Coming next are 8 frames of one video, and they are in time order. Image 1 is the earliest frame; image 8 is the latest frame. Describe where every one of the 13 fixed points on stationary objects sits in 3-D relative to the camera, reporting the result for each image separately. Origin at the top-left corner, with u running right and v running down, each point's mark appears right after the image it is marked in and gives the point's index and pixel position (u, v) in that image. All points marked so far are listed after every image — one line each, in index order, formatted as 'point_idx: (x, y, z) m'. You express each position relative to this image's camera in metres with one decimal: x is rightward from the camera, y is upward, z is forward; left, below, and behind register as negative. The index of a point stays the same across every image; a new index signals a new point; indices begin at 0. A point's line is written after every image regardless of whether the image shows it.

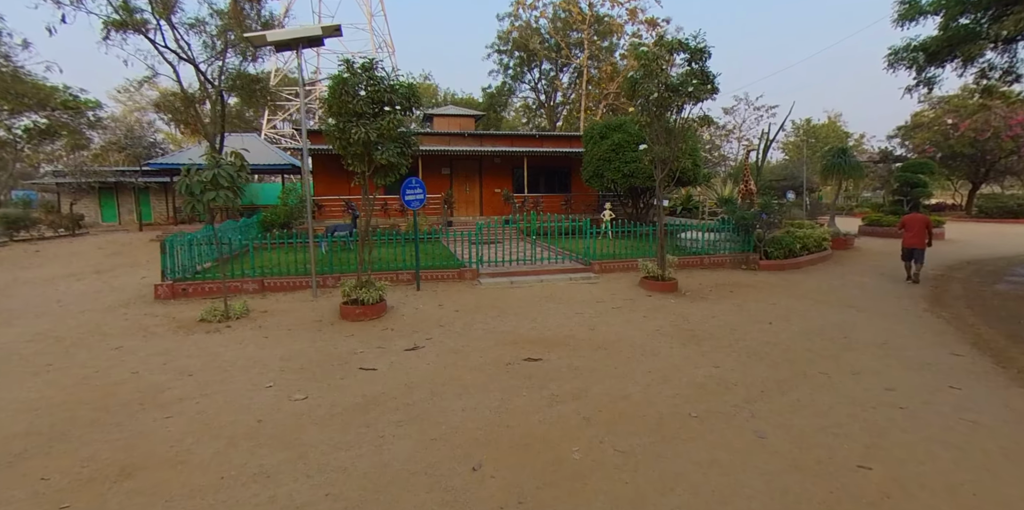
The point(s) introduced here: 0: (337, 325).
0: (-2.3, -1.0, +6.6) m
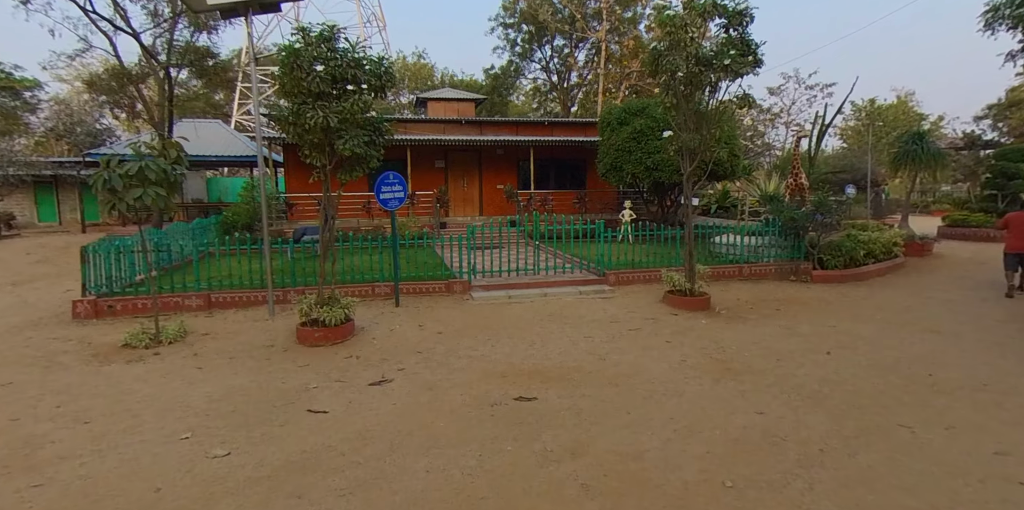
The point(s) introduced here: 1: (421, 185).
0: (-2.4, -1.1, +5.5) m
1: (-3.8, +3.0, +19.4) m
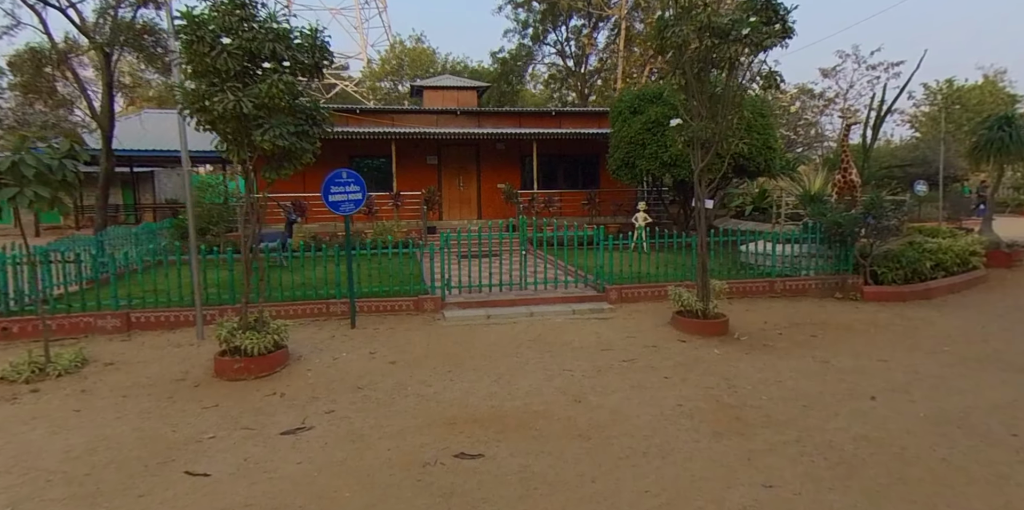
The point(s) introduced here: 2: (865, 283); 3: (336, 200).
0: (-2.7, -1.2, +4.6) m
1: (-3.3, +2.7, +18.6) m
2: (+5.4, -0.4, +7.9) m
3: (-2.3, +0.6, +6.5) m
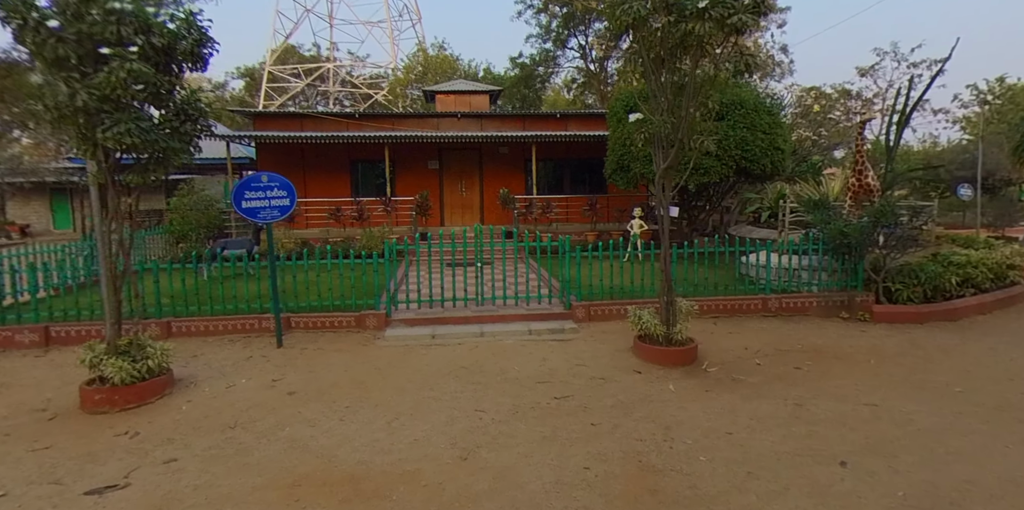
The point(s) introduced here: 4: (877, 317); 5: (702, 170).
0: (-3.6, -1.3, +3.9) m
1: (-3.3, +2.4, +18.0) m
2: (+4.8, -0.6, +6.8) m
3: (-3.0, +0.5, +5.8) m
4: (+4.7, -0.8, +6.6) m
5: (+3.4, +1.5, +9.1) m
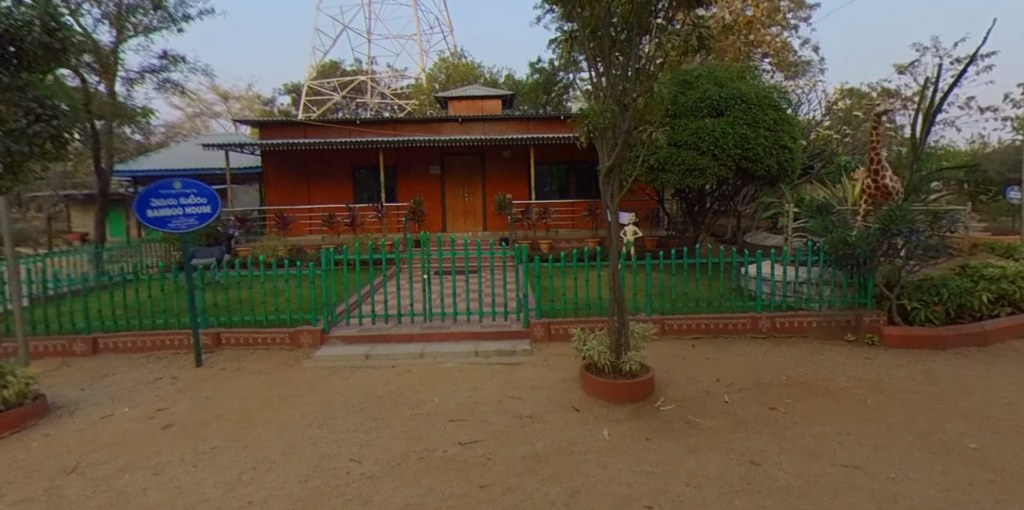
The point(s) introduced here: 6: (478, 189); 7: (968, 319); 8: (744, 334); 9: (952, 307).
0: (-4.3, -1.4, +3.4) m
1: (-3.2, +2.2, +17.4) m
2: (+4.2, -0.8, +5.7) m
3: (-3.6, +0.4, +5.3) m
4: (+4.1, -0.9, +5.5) m
5: (+3.0, +1.3, +8.2) m
6: (-1.2, +2.3, +17.8) m
7: (+5.1, -0.7, +5.8) m
8: (+2.7, -0.9, +5.9) m
9: (+4.9, -0.6, +5.7) m
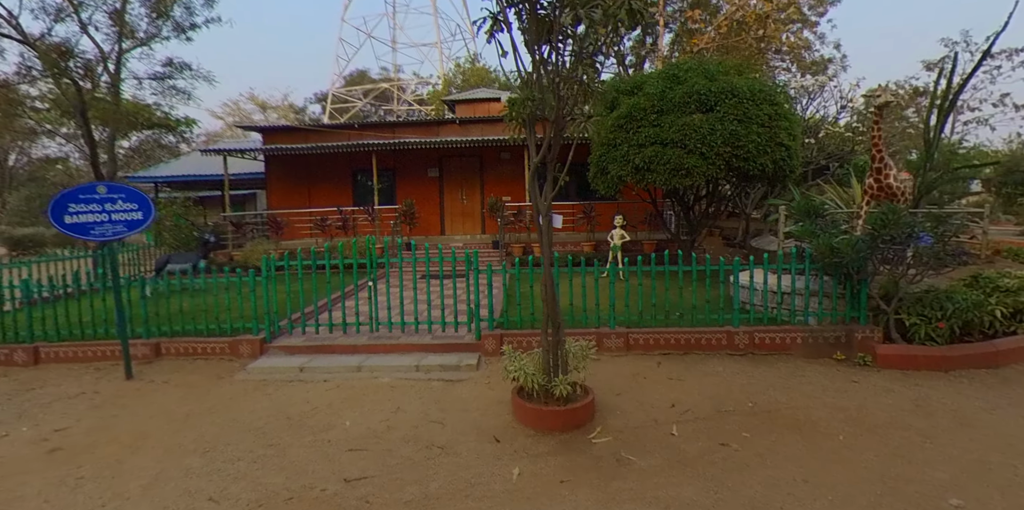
0: (-5.0, -1.5, +3.1) m
1: (-3.2, +2.0, +17.1) m
2: (+3.7, -0.8, +5.1) m
3: (-4.2, +0.3, +5.0) m
4: (+3.5, -1.0, +4.9) m
5: (+2.5, +1.3, +7.6) m
6: (-1.2, +2.2, +17.3) m
7: (+4.6, -0.8, +5.0) m
8: (+2.1, -1.0, +5.3) m
9: (+4.3, -0.7, +5.0) m
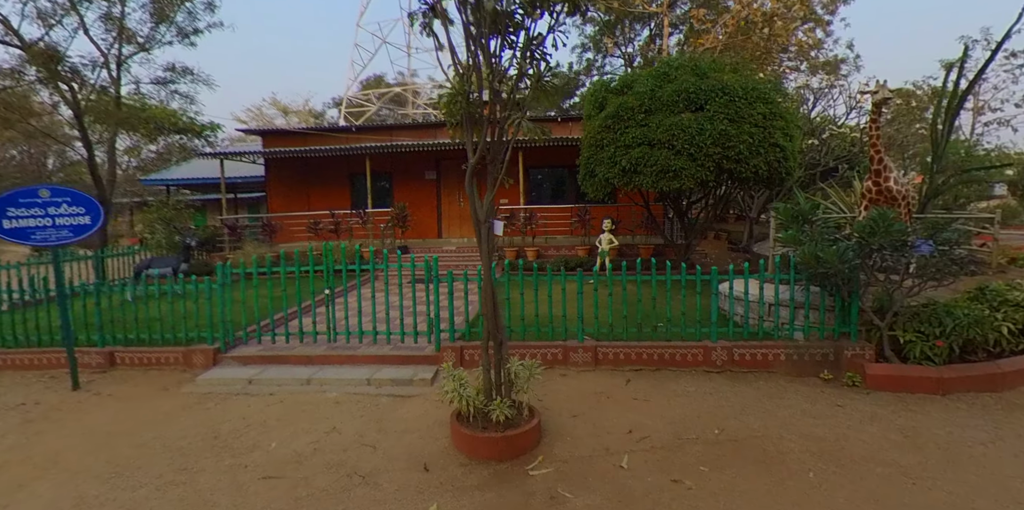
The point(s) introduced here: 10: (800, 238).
0: (-5.4, -1.5, +2.8) m
1: (-3.3, +1.9, +16.8) m
2: (+3.3, -0.9, +4.6) m
3: (-4.6, +0.3, +4.7) m
4: (+3.1, -1.1, +4.4) m
5: (+2.2, +1.2, +7.2) m
6: (-1.2, +2.0, +17.0) m
7: (+4.2, -0.9, +4.6) m
8: (+1.8, -1.1, +4.9) m
9: (+3.9, -0.8, +4.5) m
10: (+2.8, +0.2, +5.0) m
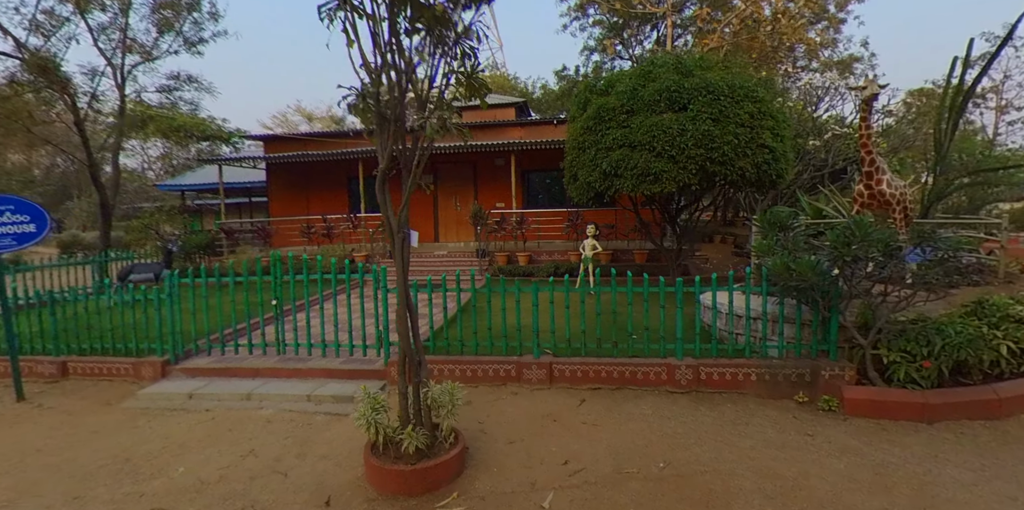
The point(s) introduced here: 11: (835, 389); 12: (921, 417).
0: (-5.9, -1.5, +2.7) m
1: (-3.3, +1.7, +16.6) m
2: (+2.8, -1.0, +4.2) m
3: (-5.0, +0.2, +4.6) m
4: (+2.6, -1.2, +4.0) m
5: (+1.9, +1.1, +6.8) m
6: (-1.3, +1.9, +16.8) m
7: (+3.7, -1.0, +4.1) m
8: (+1.3, -1.2, +4.5) m
9: (+3.5, -0.8, +4.0) m
10: (+2.4, +0.1, +4.6) m
11: (+2.6, -1.1, +4.1) m
12: (+3.1, -1.2, +3.8) m
